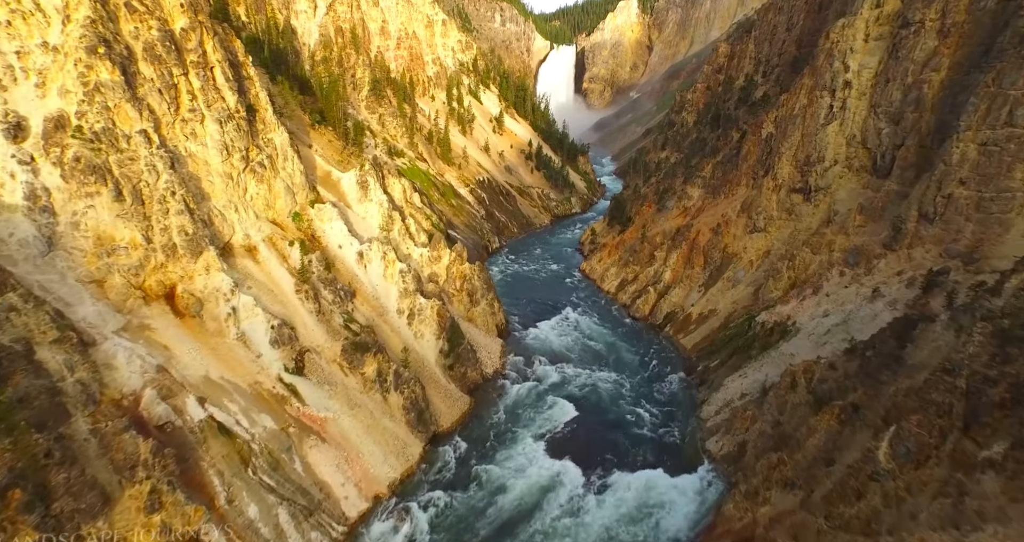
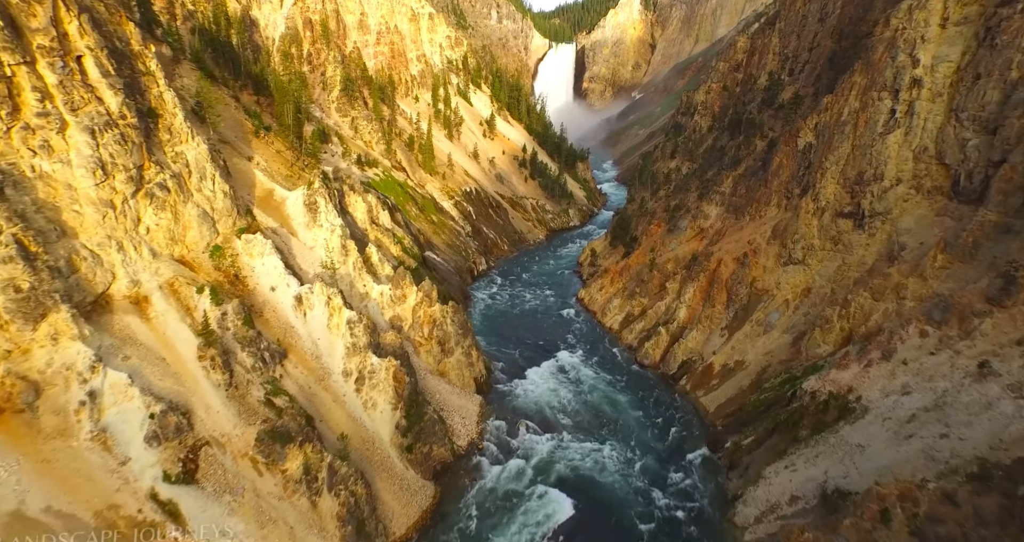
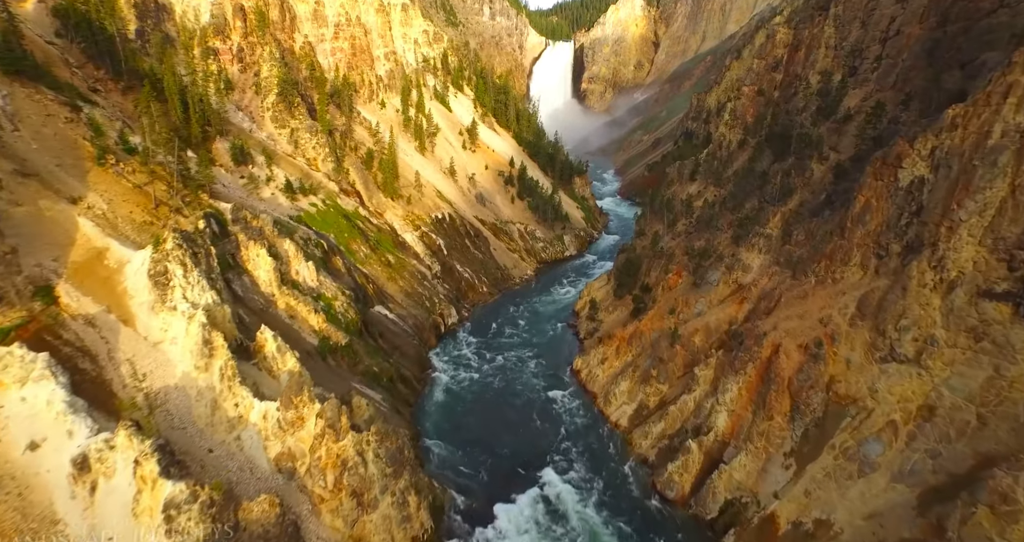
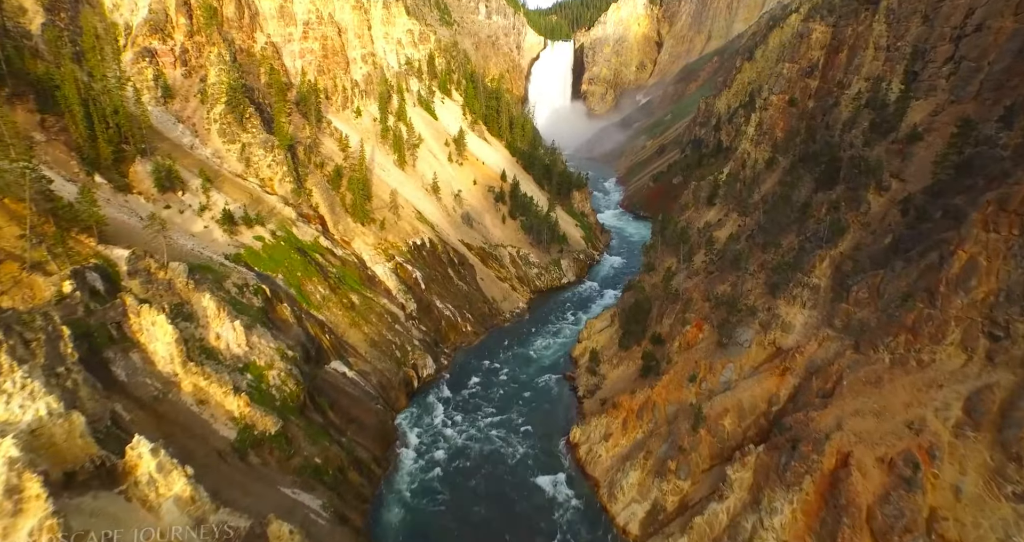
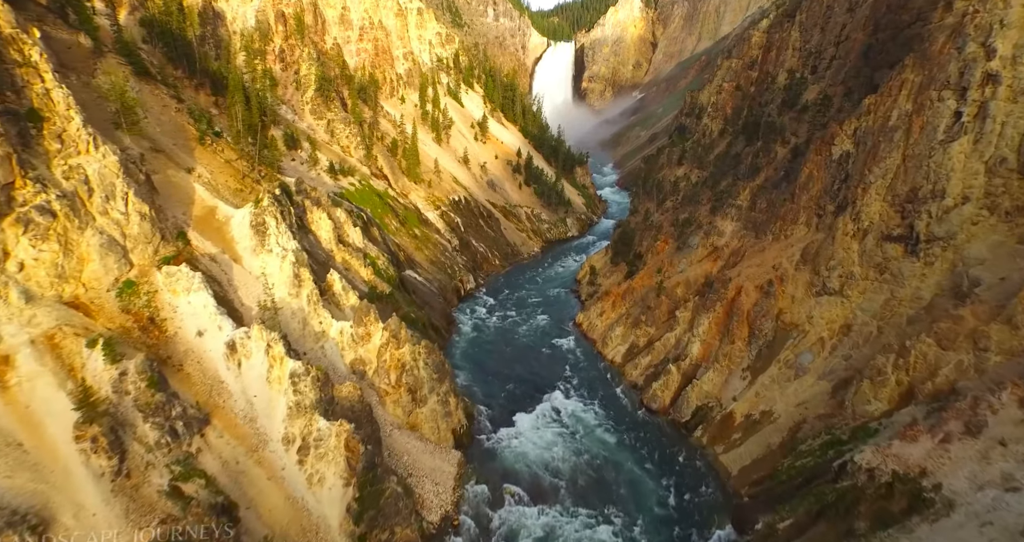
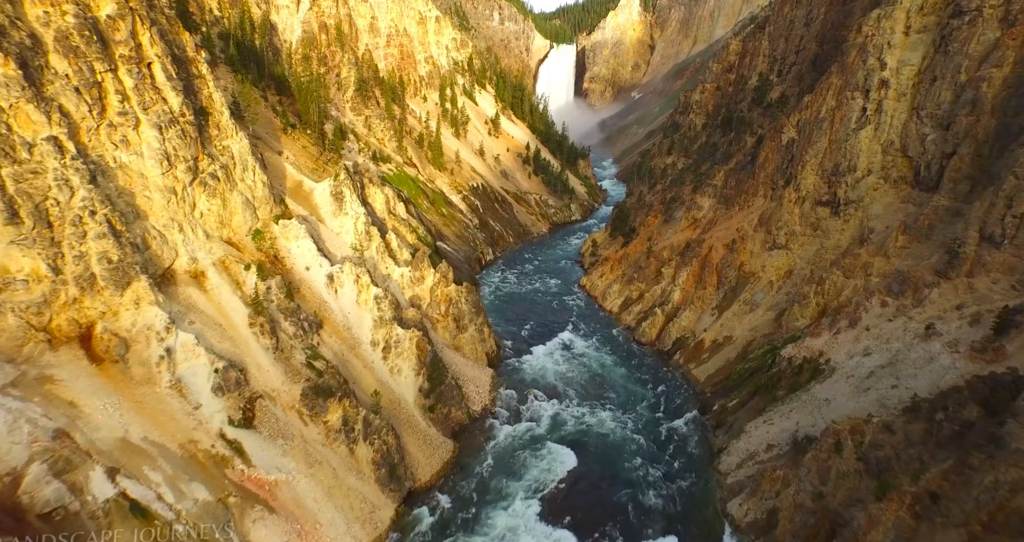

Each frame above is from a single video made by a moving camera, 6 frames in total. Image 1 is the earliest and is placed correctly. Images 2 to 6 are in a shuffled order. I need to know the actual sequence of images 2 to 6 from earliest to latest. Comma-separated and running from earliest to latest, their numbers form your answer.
6, 2, 5, 3, 4
